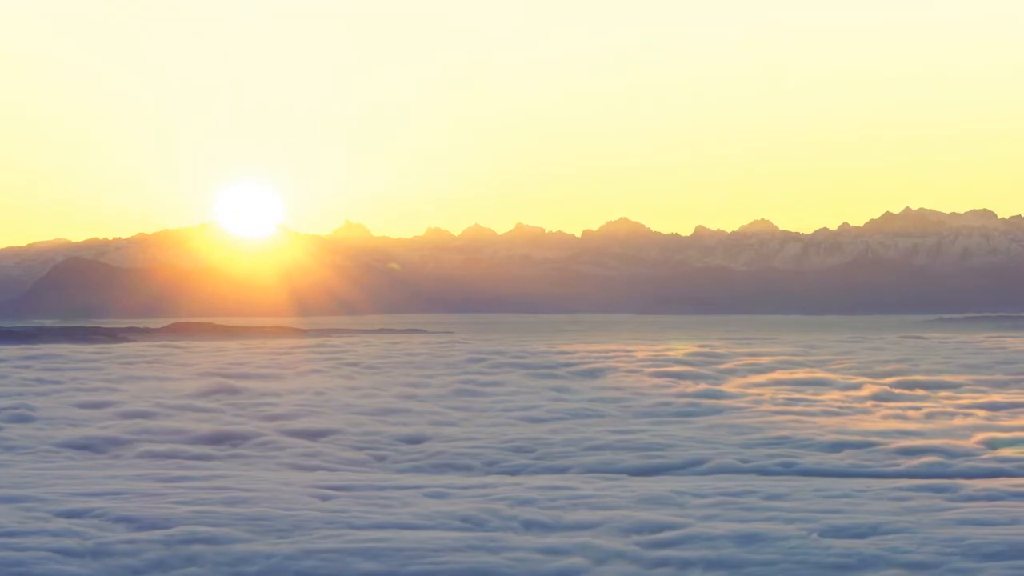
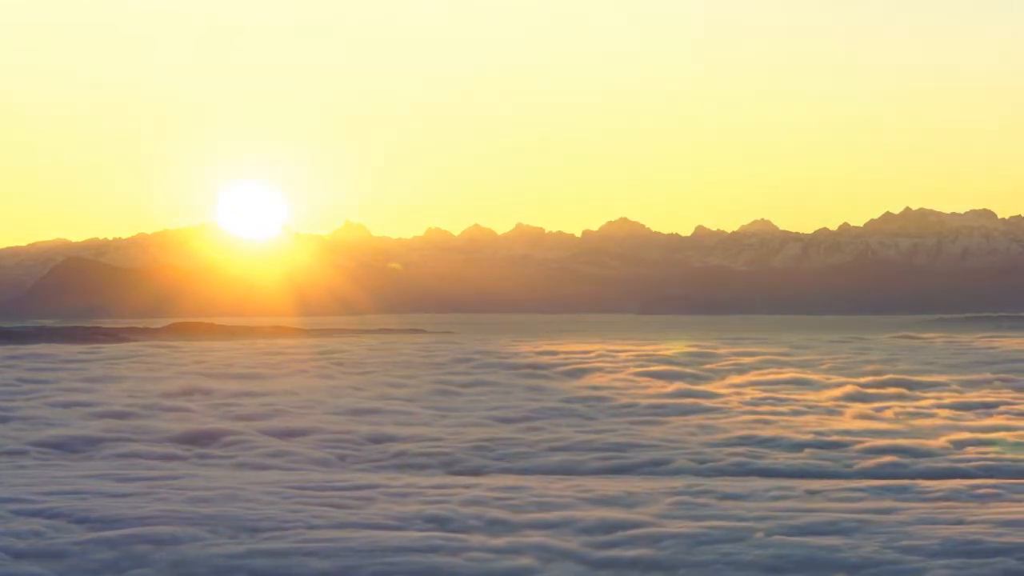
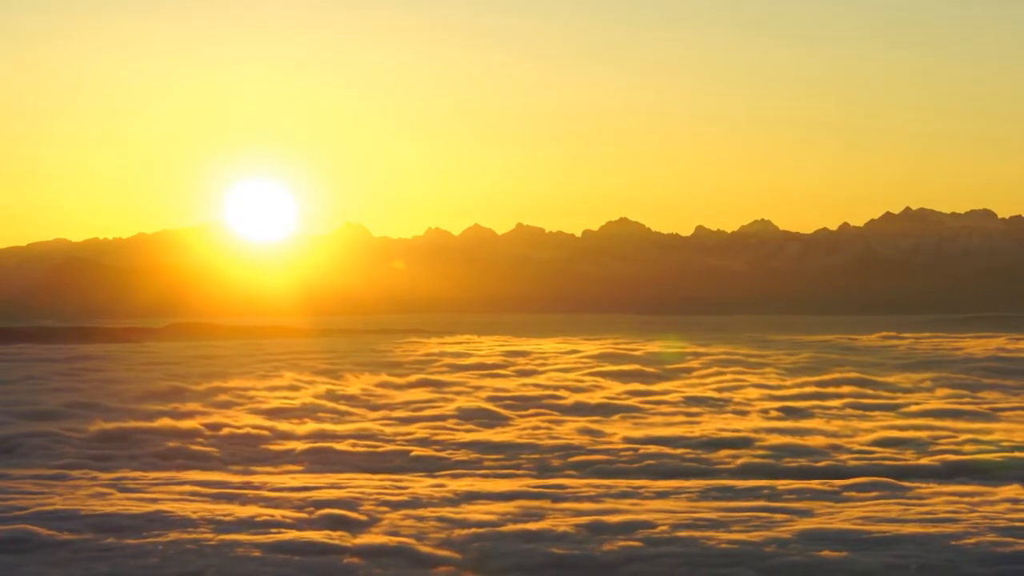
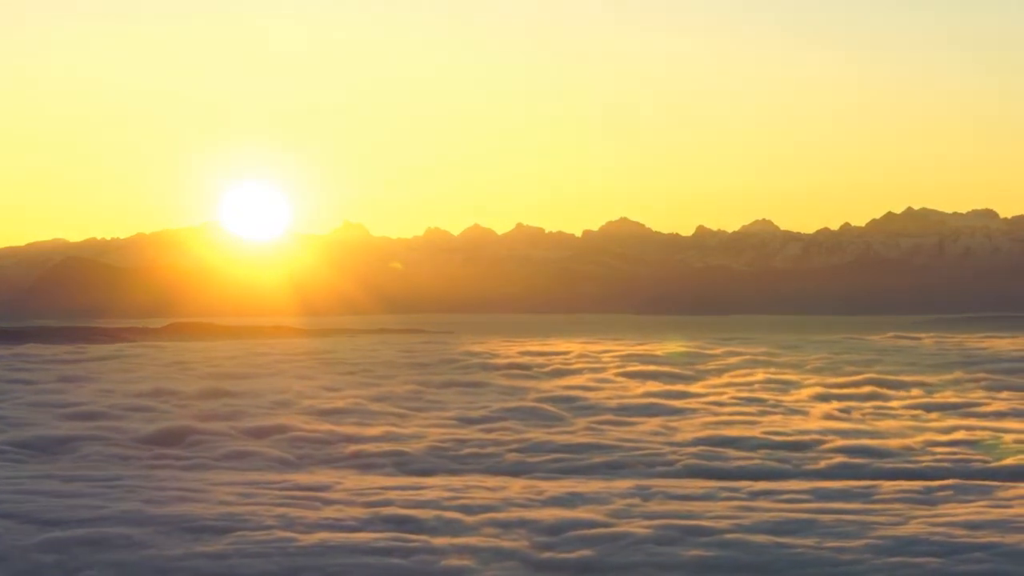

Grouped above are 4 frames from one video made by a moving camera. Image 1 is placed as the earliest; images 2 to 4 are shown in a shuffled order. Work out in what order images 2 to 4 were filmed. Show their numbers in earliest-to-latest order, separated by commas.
2, 4, 3
